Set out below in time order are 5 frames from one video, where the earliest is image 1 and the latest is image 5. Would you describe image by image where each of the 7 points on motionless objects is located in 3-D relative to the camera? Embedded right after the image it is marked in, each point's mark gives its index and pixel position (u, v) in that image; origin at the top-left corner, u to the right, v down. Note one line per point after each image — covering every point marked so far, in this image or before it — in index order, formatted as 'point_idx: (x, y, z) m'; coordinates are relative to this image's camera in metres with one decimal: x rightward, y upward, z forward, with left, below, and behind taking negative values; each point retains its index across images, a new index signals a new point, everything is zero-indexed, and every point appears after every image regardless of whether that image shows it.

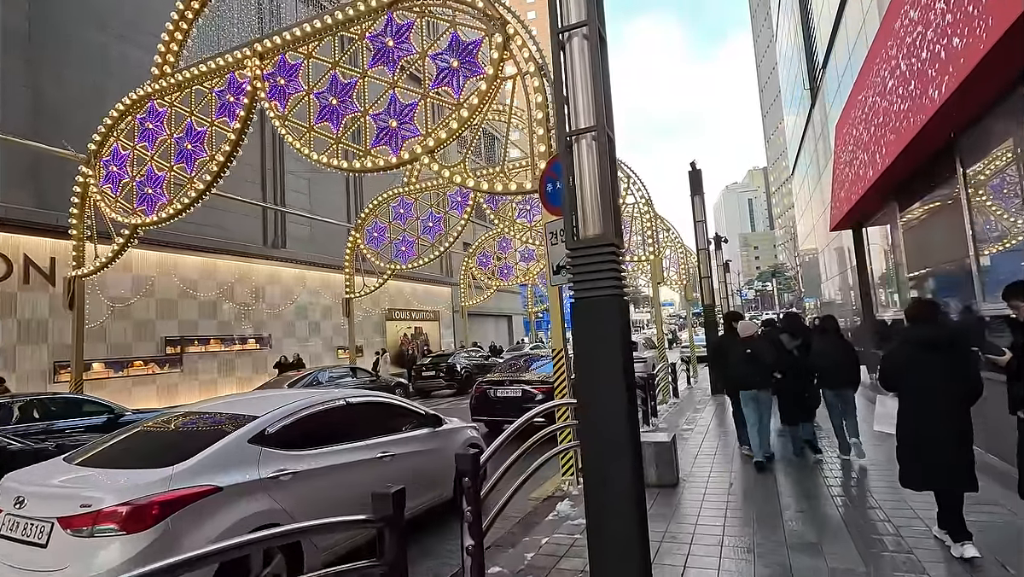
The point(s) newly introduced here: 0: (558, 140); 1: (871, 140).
0: (+0.3, +1.1, +3.7) m
1: (+5.9, +2.4, +8.8) m
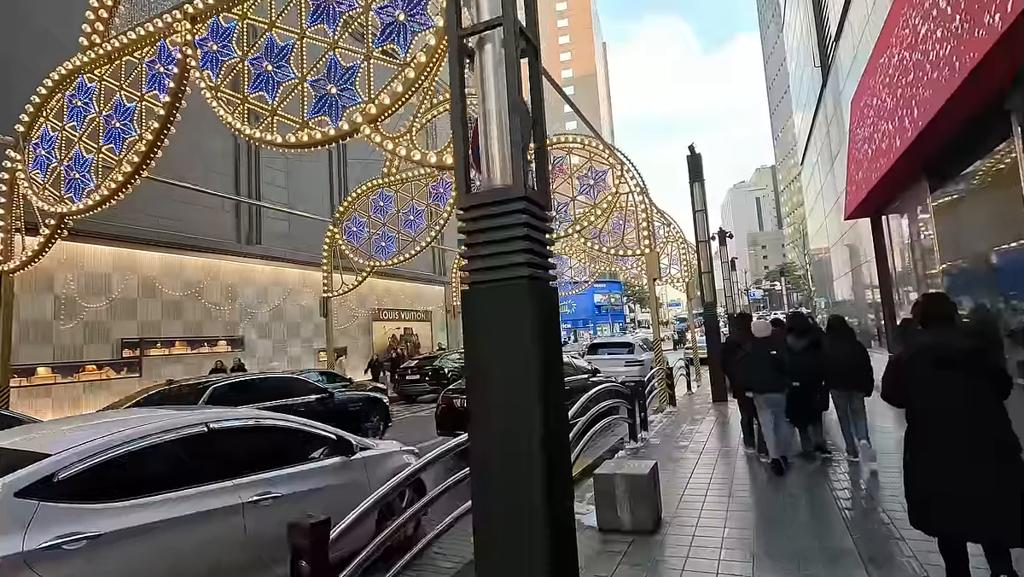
0: (-0.3, +1.2, +2.5) m
1: (+5.3, +2.5, +7.5) m
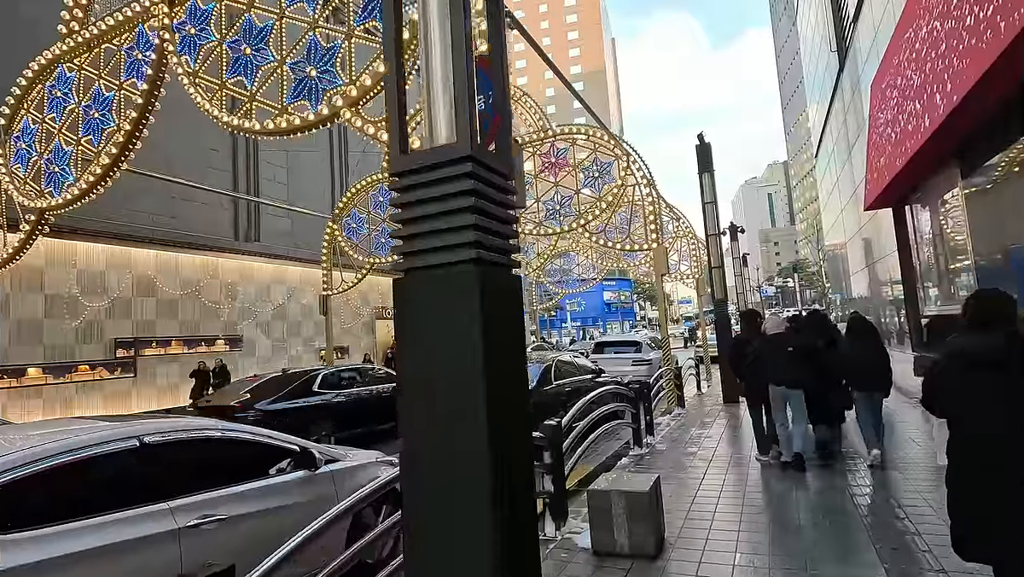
0: (-0.5, +1.2, +2.0) m
1: (+5.3, +2.6, +6.9) m
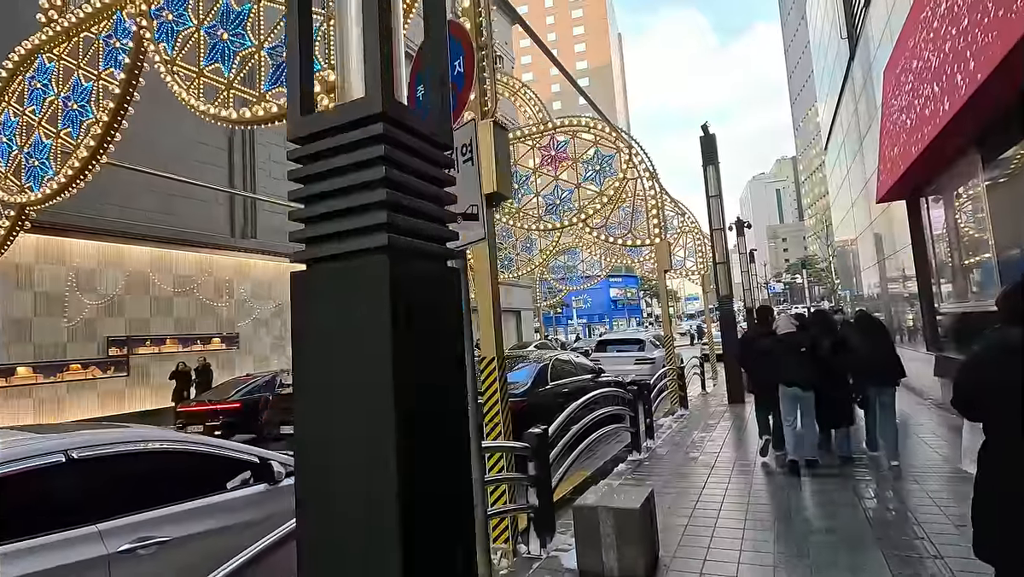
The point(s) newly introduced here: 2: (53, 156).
0: (-0.6, +1.2, +1.7) m
1: (+5.1, +2.6, +6.5) m
2: (-7.5, +2.2, +8.6) m
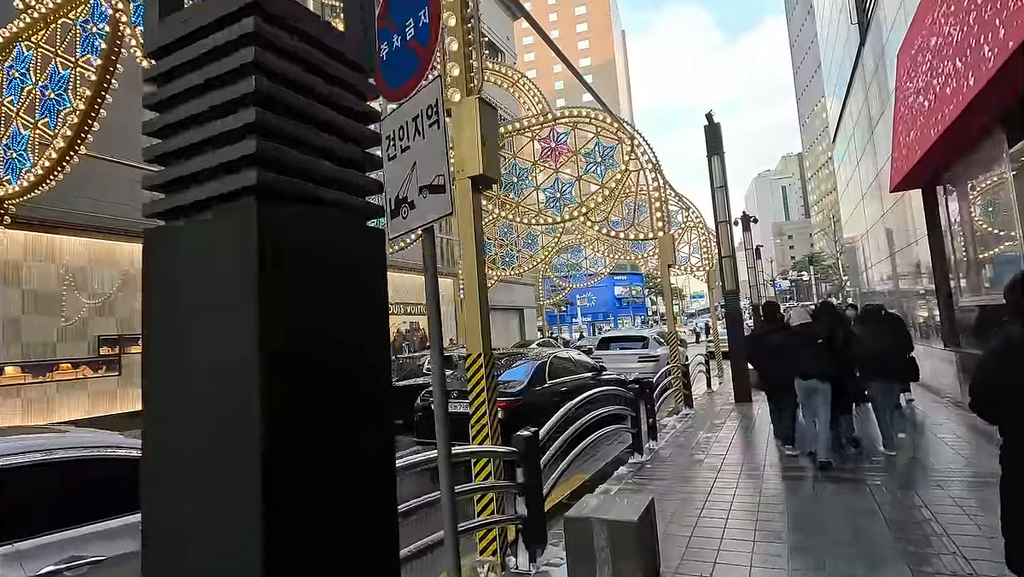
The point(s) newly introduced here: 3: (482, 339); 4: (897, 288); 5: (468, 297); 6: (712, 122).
0: (-0.8, +1.3, +1.3) m
1: (+5.0, +2.7, +6.0) m
2: (-7.6, +2.2, +8.3) m
3: (-0.3, -0.4, +4.5) m
4: (+10.7, 0.0, +14.7) m
5: (-0.4, -0.1, +4.5) m
6: (+4.4, +3.6, +11.5) m
